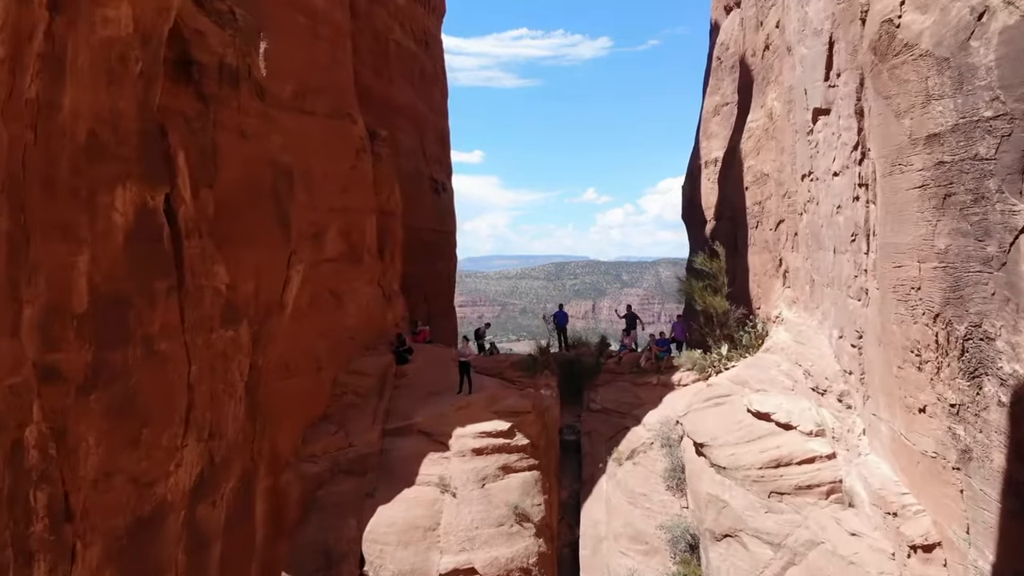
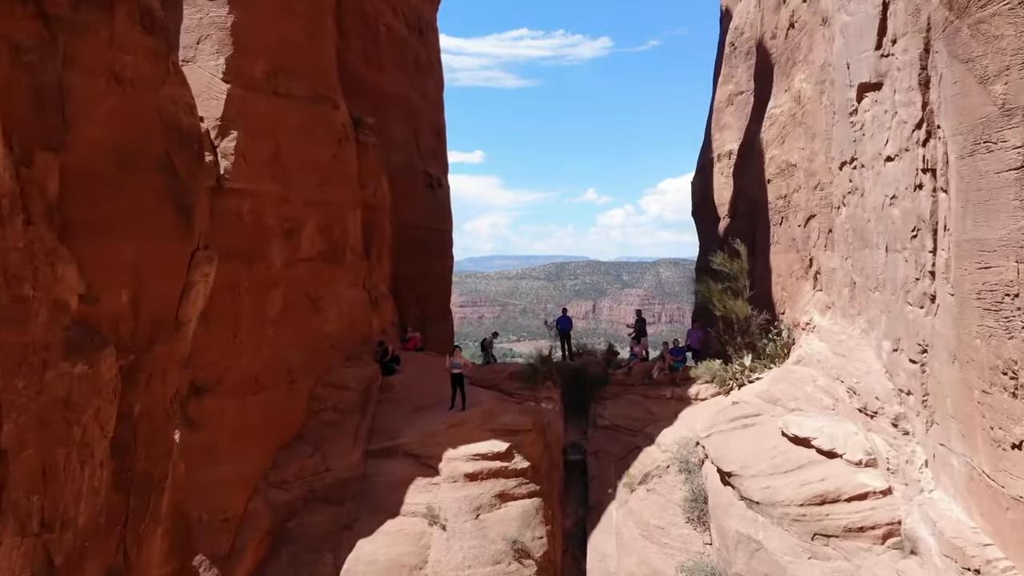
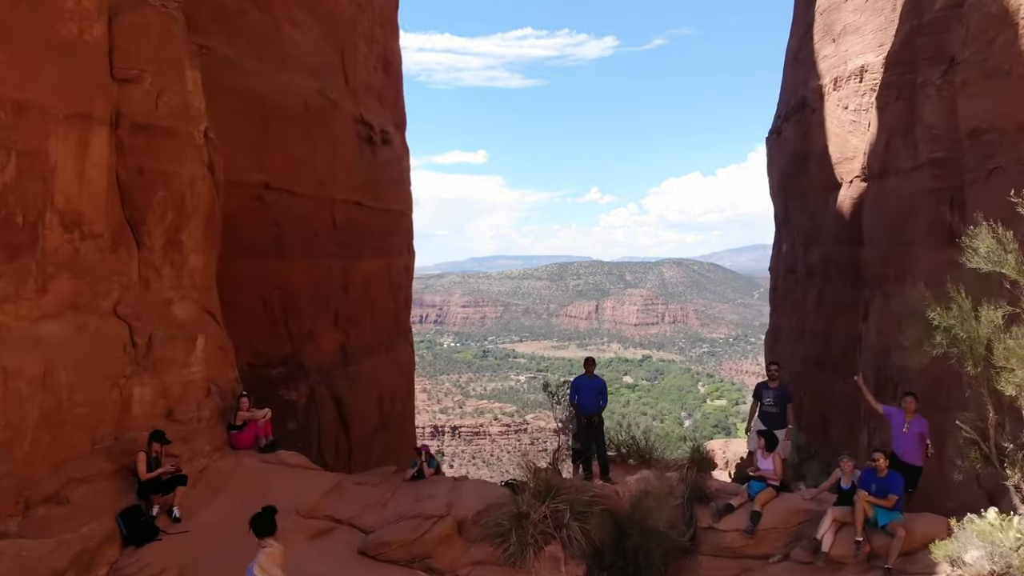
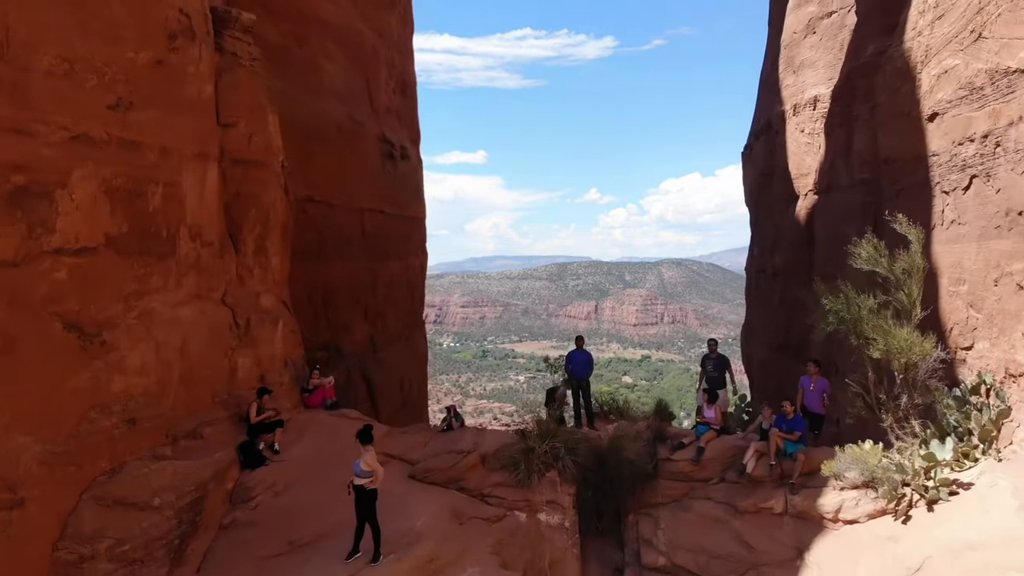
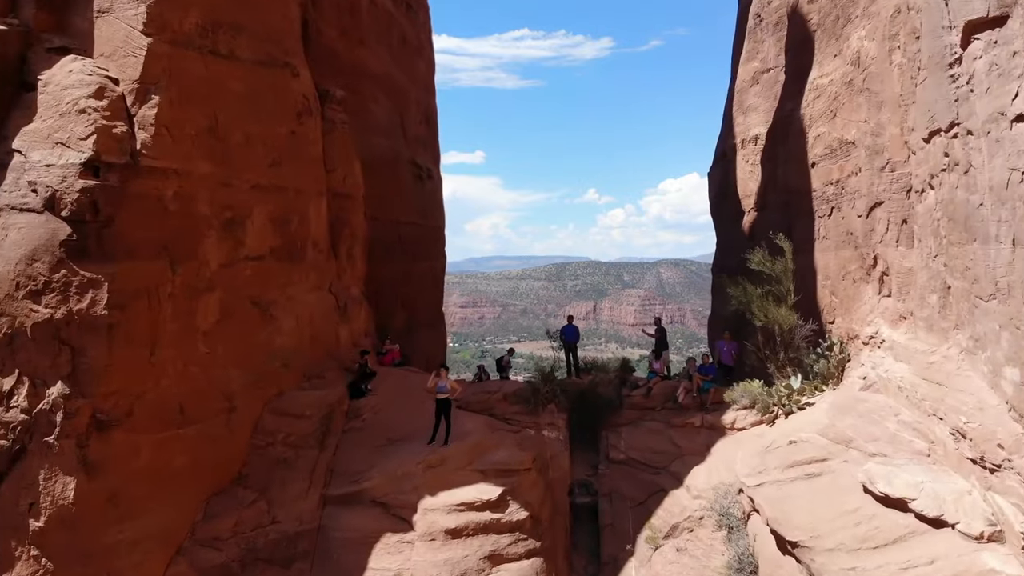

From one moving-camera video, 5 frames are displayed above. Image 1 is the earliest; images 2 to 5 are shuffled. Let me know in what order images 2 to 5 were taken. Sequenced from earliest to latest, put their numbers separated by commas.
2, 5, 4, 3
